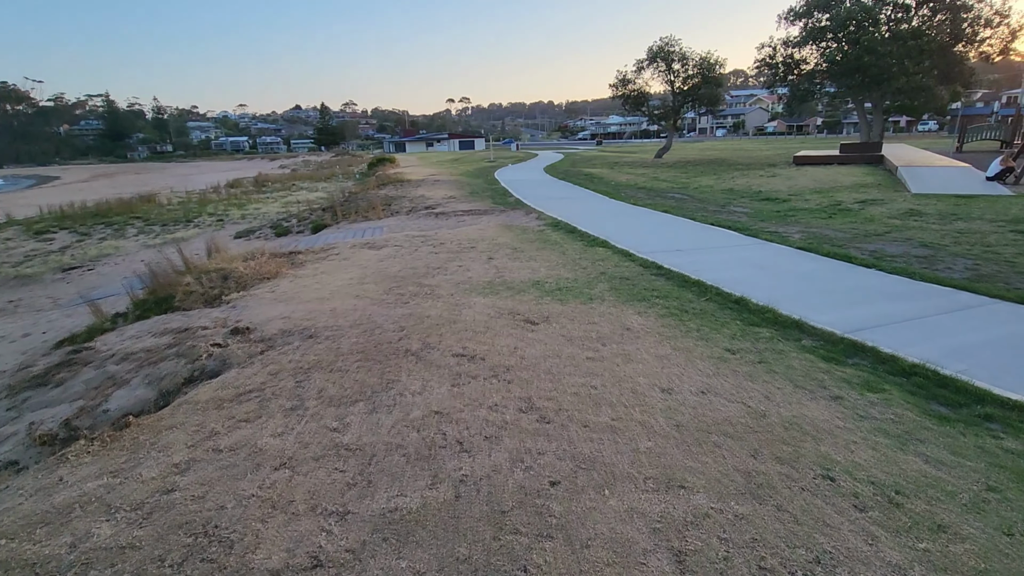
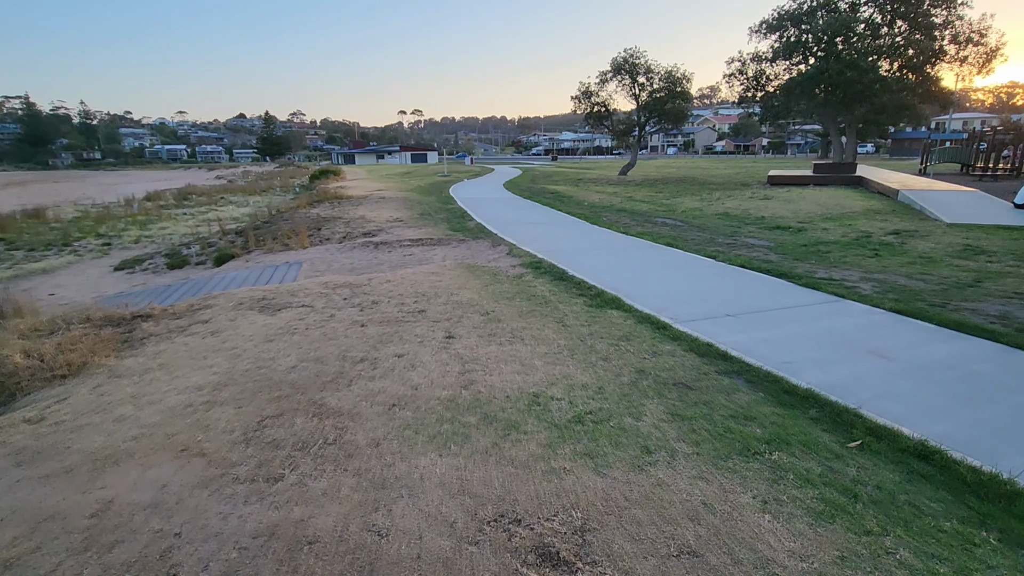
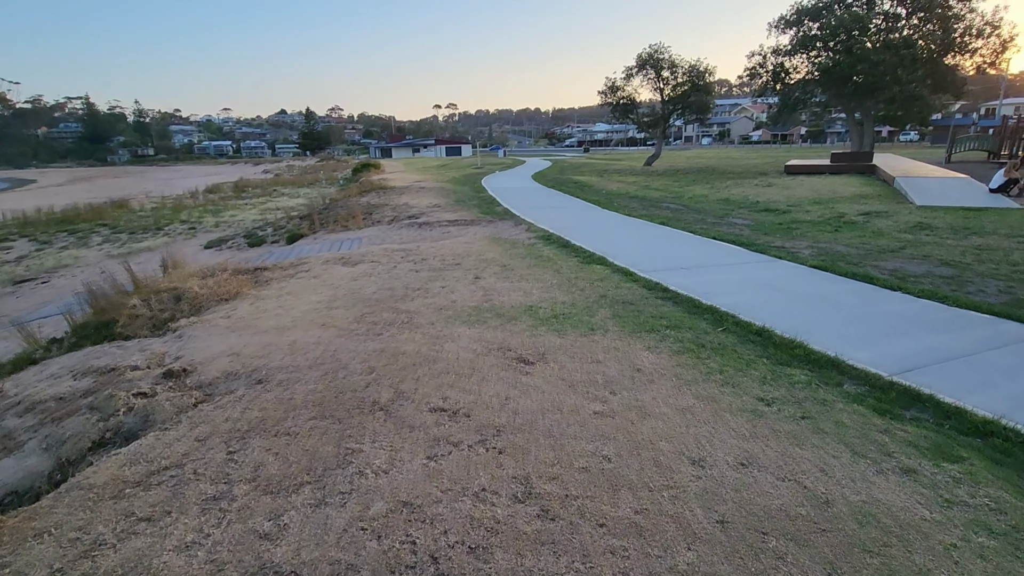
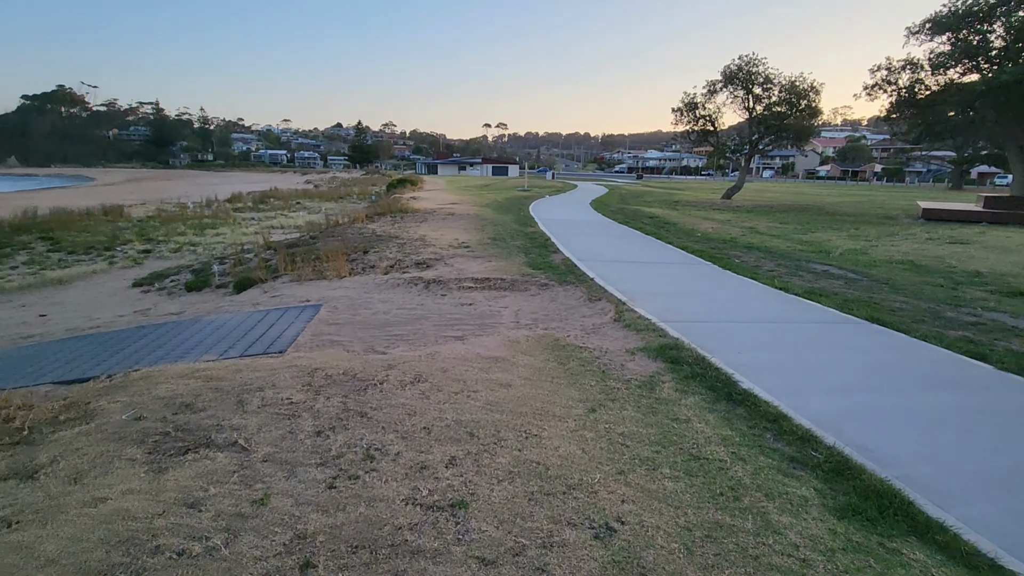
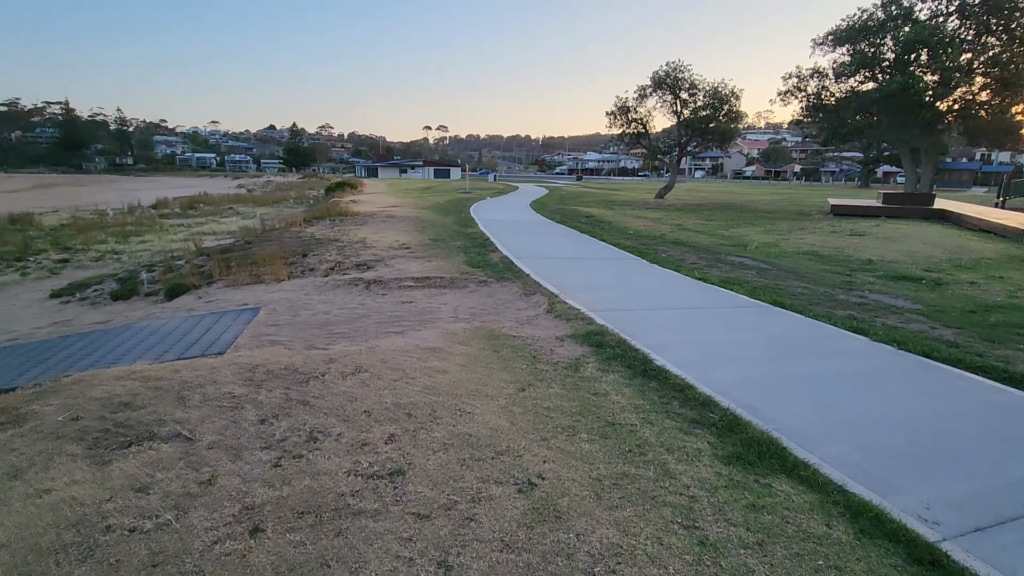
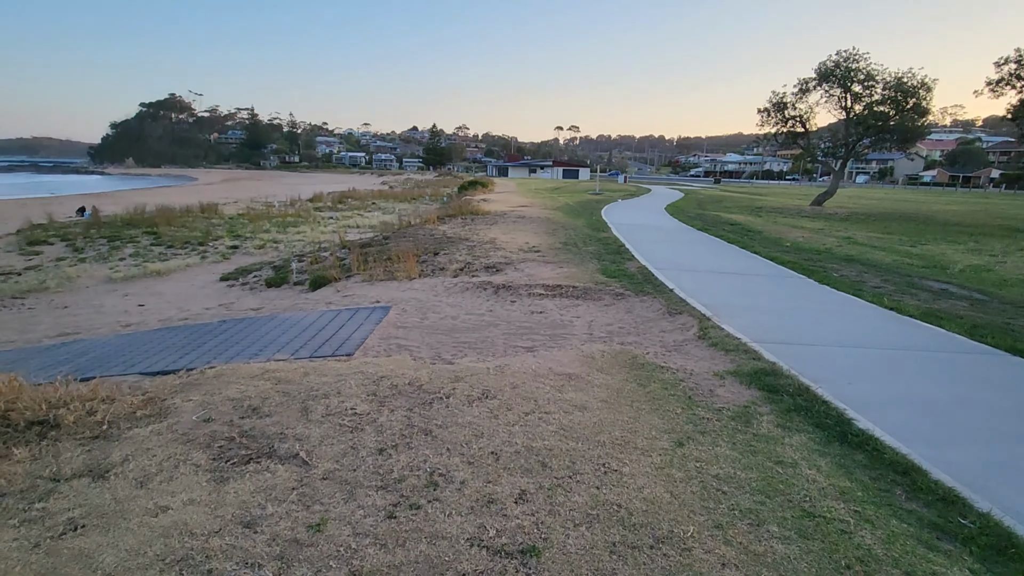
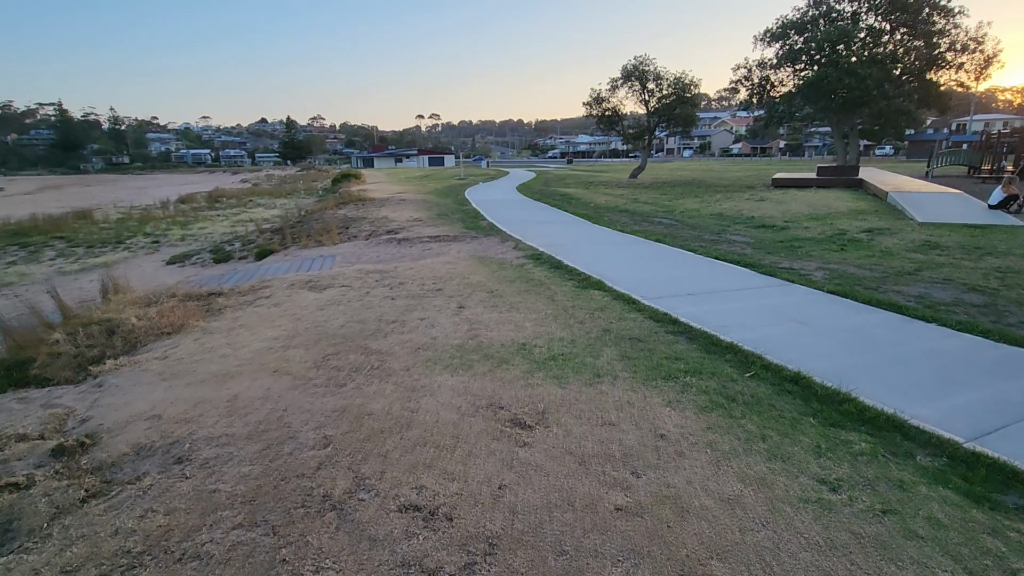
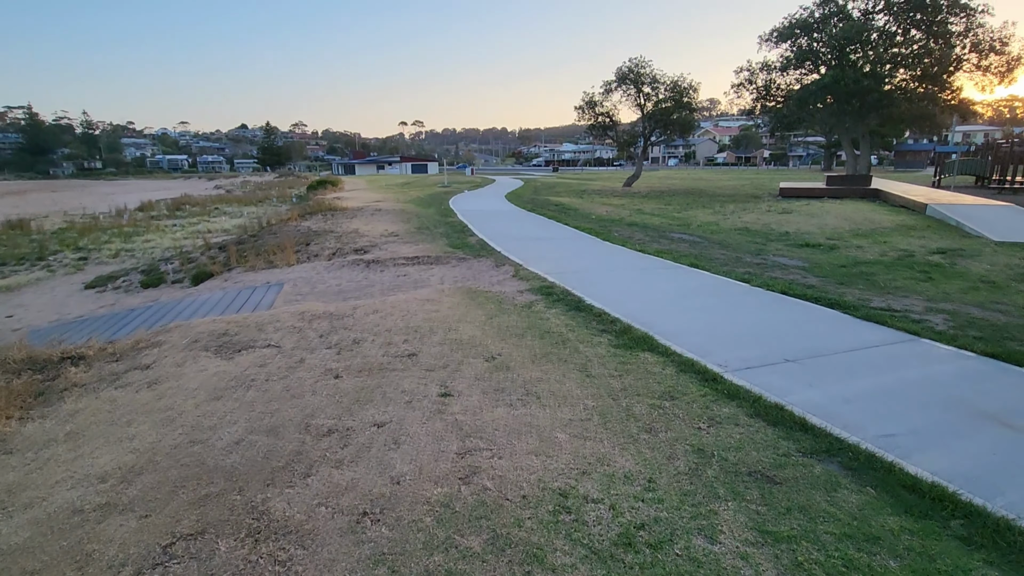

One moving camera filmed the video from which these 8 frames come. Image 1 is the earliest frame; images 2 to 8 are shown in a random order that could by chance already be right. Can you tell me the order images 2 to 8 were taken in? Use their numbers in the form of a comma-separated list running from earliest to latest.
3, 7, 2, 8, 5, 4, 6
